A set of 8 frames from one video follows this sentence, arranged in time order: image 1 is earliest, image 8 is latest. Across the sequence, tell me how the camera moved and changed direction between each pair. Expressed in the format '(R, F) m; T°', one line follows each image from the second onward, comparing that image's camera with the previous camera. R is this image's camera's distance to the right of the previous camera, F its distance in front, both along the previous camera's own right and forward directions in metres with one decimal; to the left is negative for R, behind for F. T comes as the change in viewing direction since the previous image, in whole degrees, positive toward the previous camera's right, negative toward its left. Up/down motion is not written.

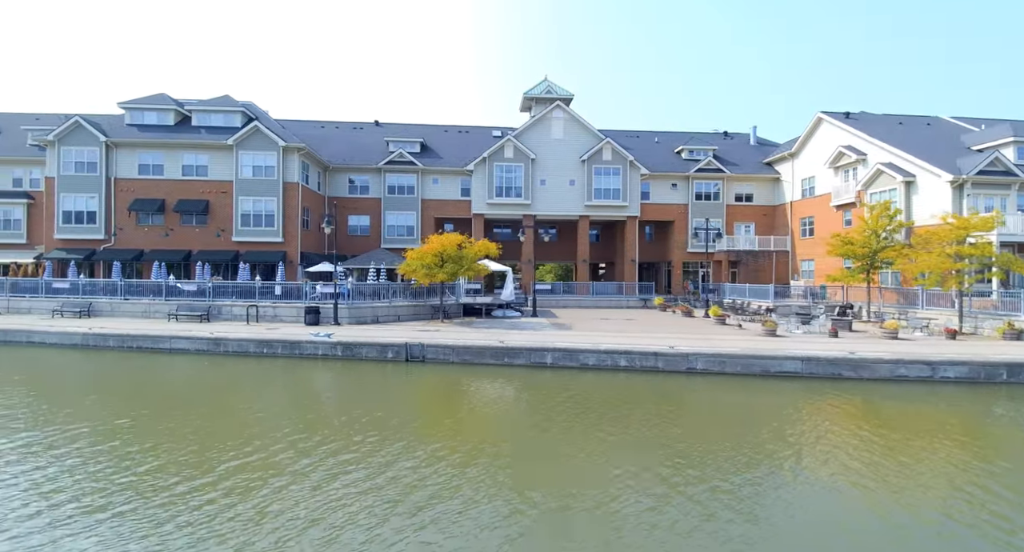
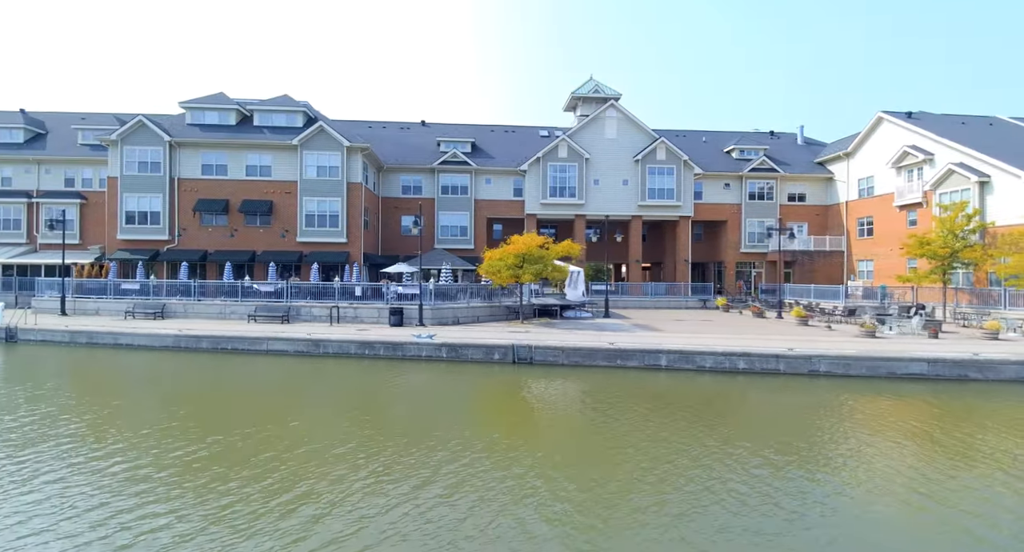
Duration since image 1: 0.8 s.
(-4.2, +0.2) m; 0°
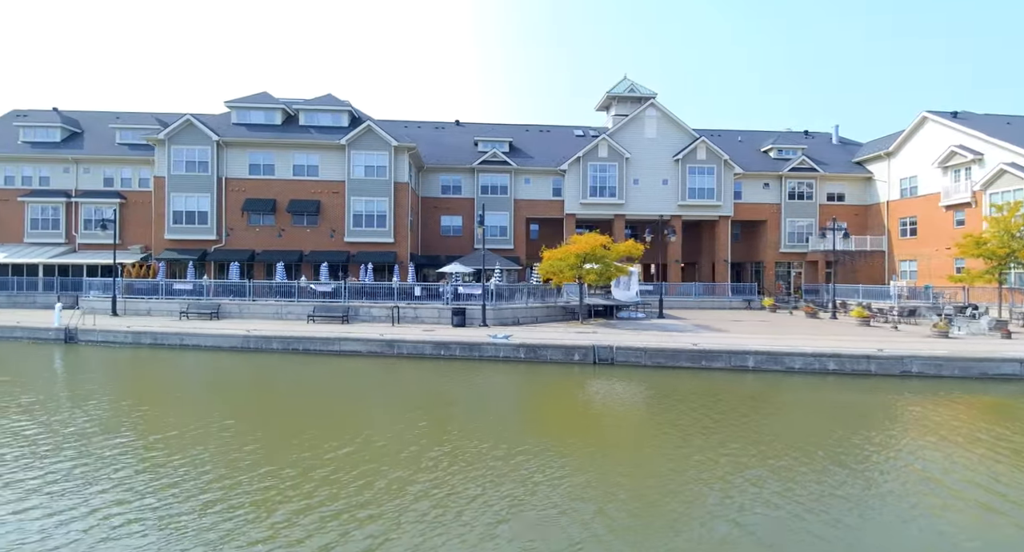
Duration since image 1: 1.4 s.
(-3.1, +0.1) m; 0°
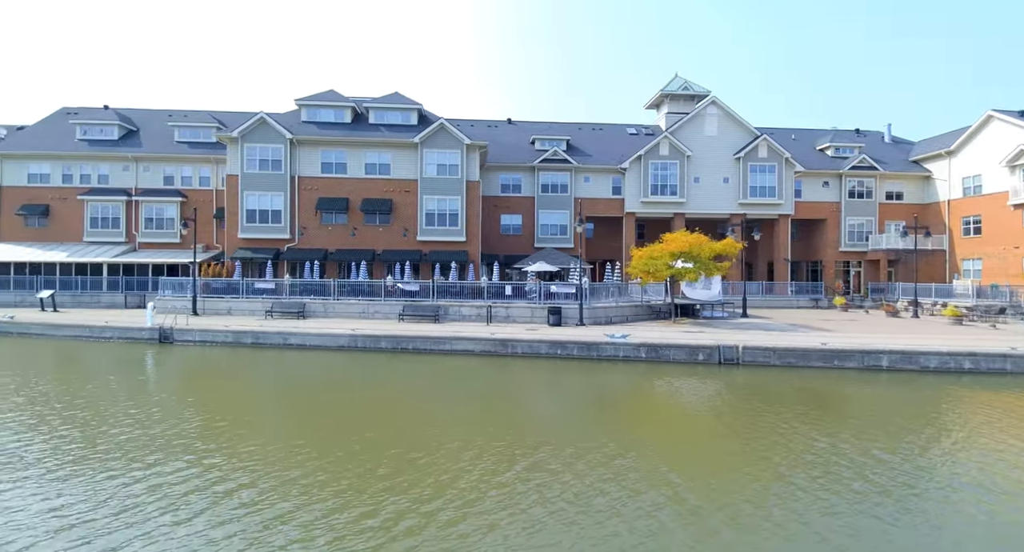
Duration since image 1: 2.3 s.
(-4.7, +0.2) m; 0°
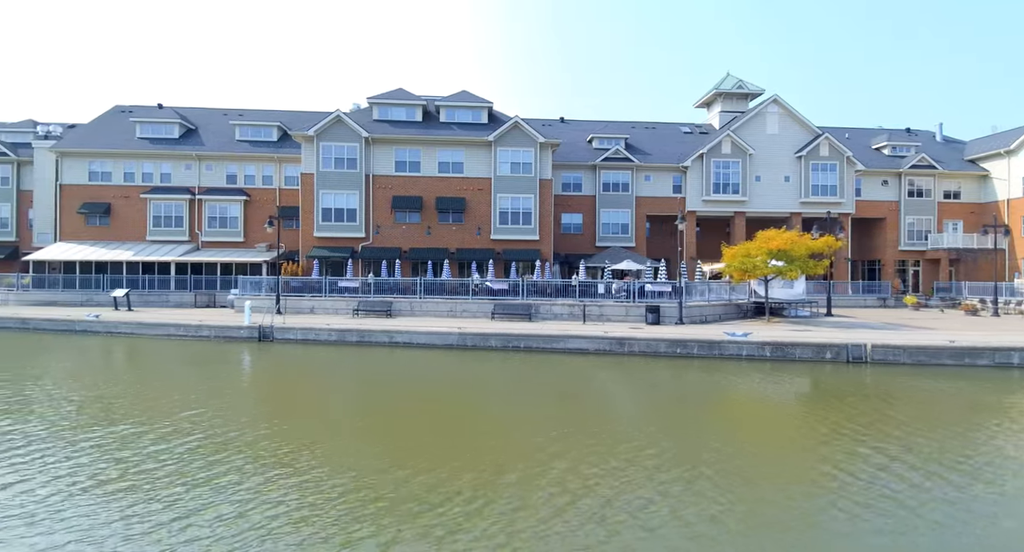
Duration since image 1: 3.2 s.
(-4.8, +0.1) m; 0°
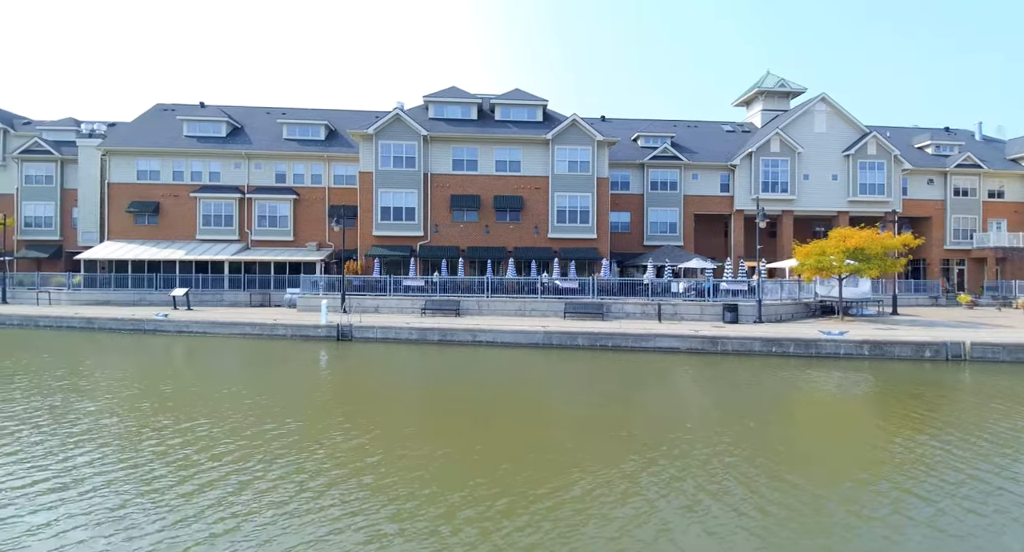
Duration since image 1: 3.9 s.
(-3.7, +0.1) m; 0°
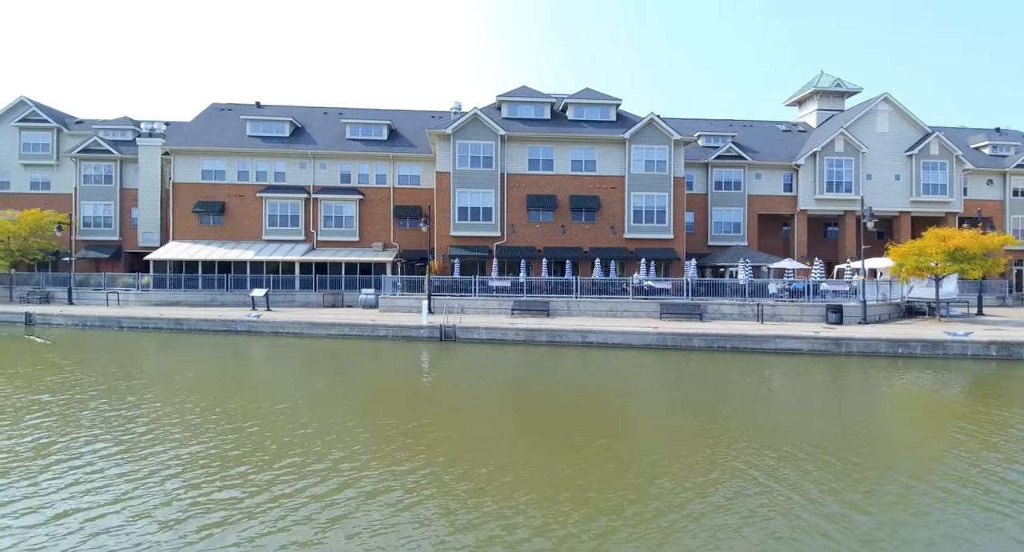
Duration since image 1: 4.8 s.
(-4.9, +0.1) m; 0°
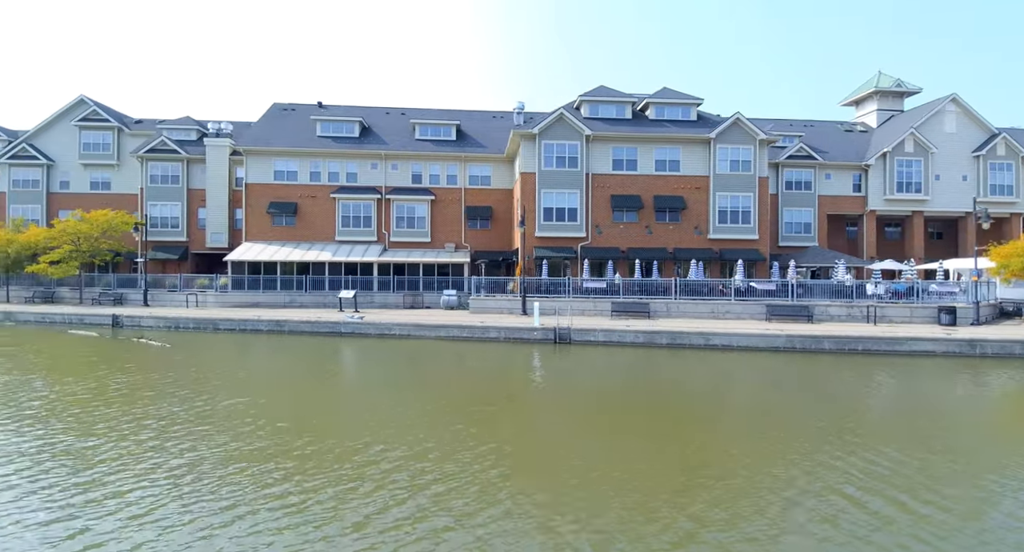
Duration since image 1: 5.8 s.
(-5.4, +0.1) m; 0°
